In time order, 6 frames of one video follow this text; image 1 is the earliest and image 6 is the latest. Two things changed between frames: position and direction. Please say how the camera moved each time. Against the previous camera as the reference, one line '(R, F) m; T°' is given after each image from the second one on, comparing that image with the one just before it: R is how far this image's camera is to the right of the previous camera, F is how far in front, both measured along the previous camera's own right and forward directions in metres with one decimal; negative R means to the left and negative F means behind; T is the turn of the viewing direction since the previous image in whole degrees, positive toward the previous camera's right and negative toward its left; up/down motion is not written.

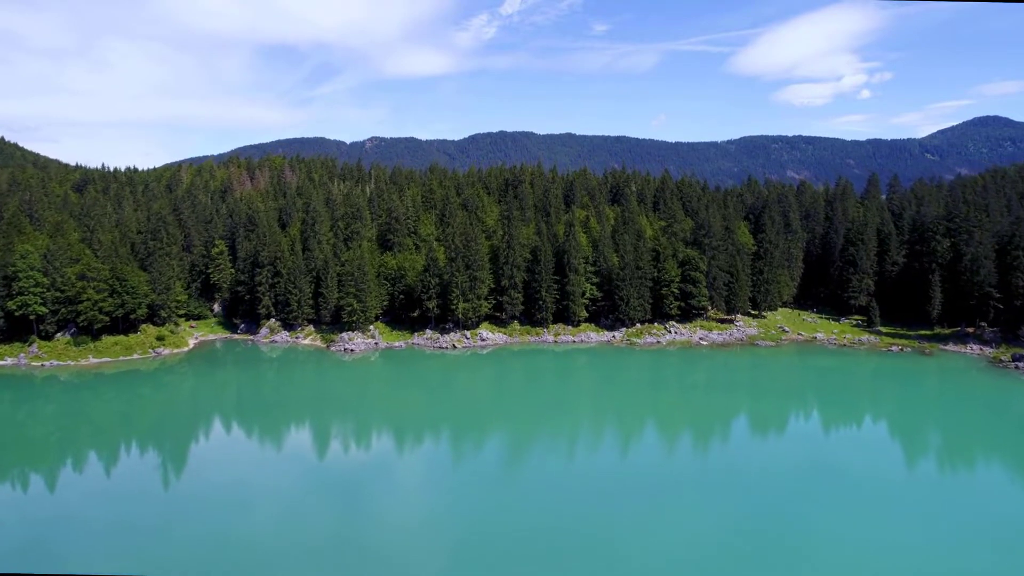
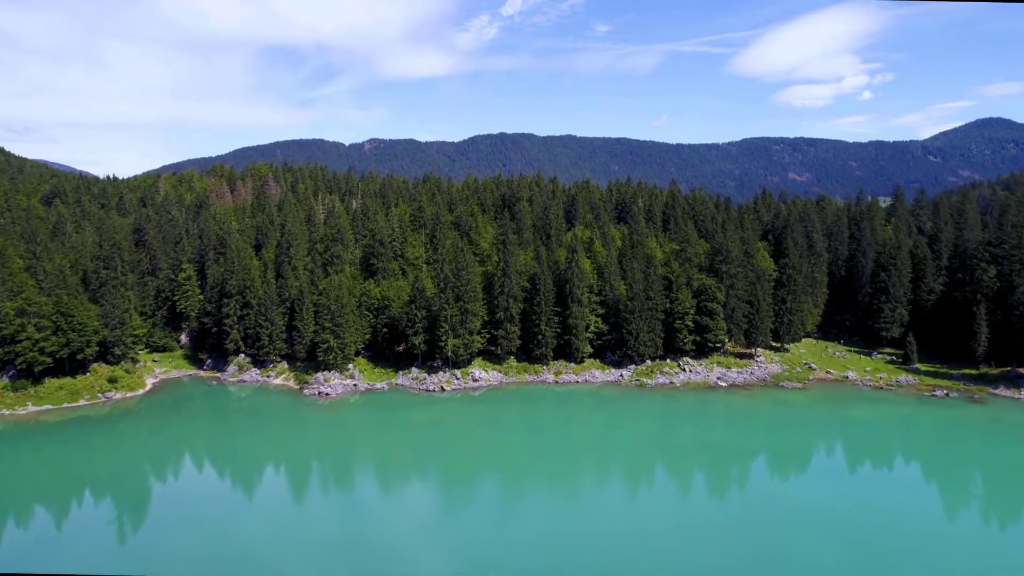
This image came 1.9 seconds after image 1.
(+0.5, +8.1) m; 0°
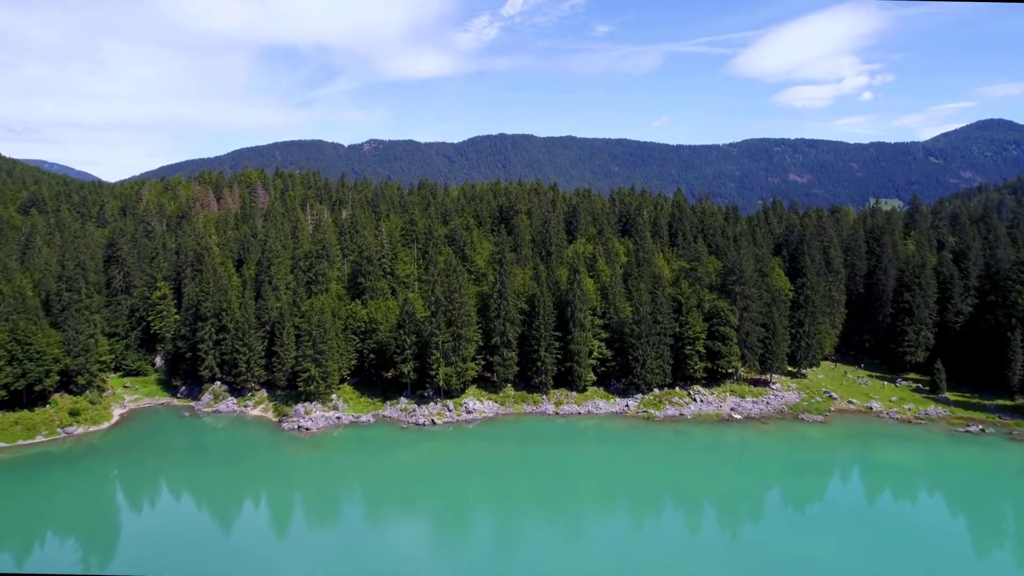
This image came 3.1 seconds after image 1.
(+0.3, +5.3) m; 0°
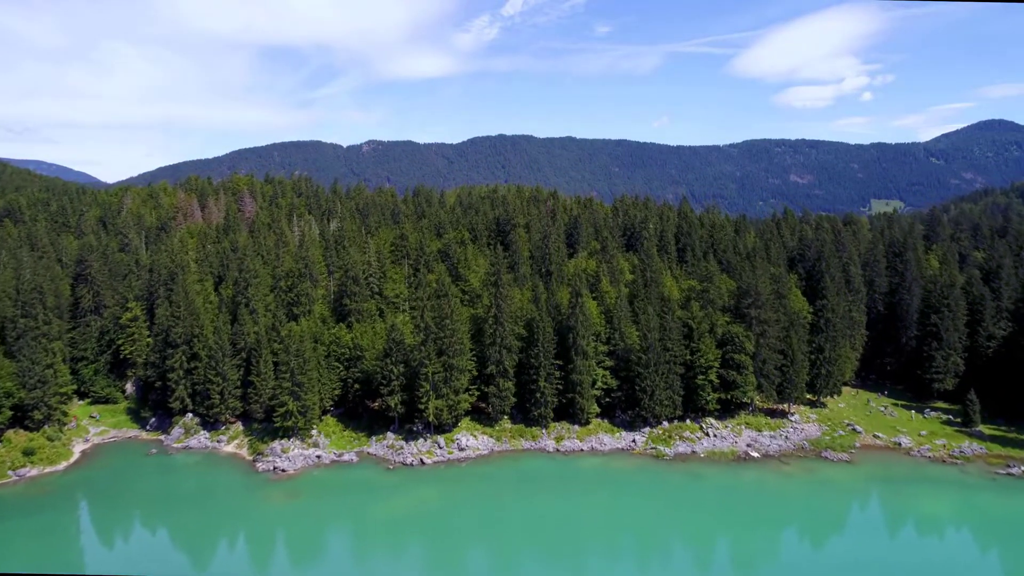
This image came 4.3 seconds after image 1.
(+0.3, +5.3) m; 0°
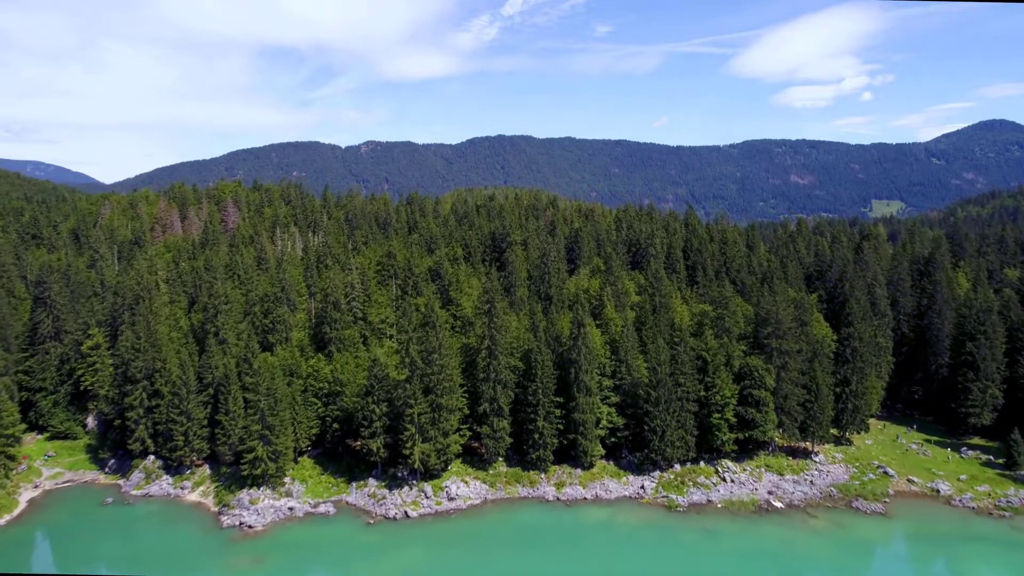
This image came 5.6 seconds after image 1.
(+0.4, +5.9) m; 0°
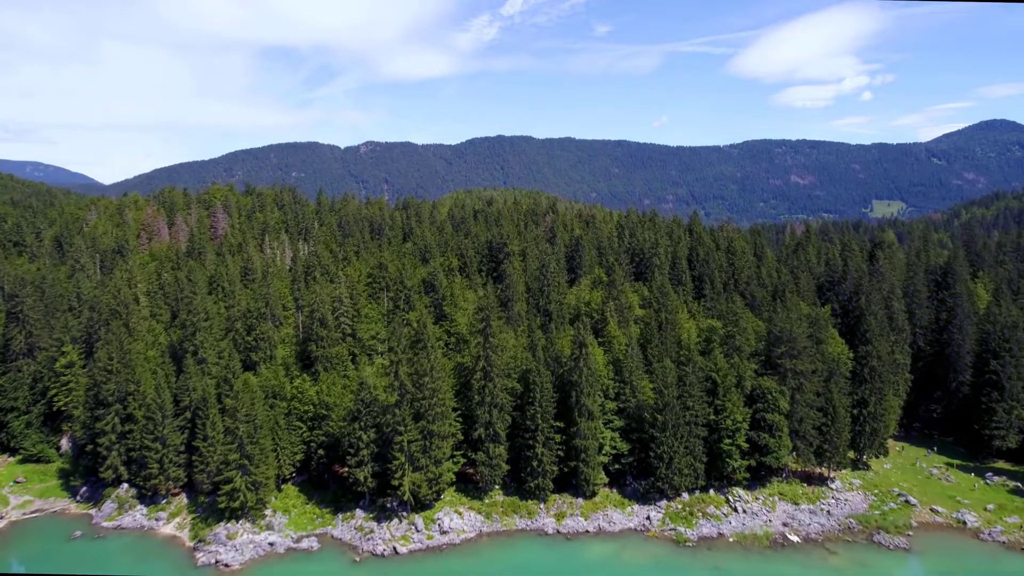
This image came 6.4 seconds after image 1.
(+0.2, +3.5) m; 0°
